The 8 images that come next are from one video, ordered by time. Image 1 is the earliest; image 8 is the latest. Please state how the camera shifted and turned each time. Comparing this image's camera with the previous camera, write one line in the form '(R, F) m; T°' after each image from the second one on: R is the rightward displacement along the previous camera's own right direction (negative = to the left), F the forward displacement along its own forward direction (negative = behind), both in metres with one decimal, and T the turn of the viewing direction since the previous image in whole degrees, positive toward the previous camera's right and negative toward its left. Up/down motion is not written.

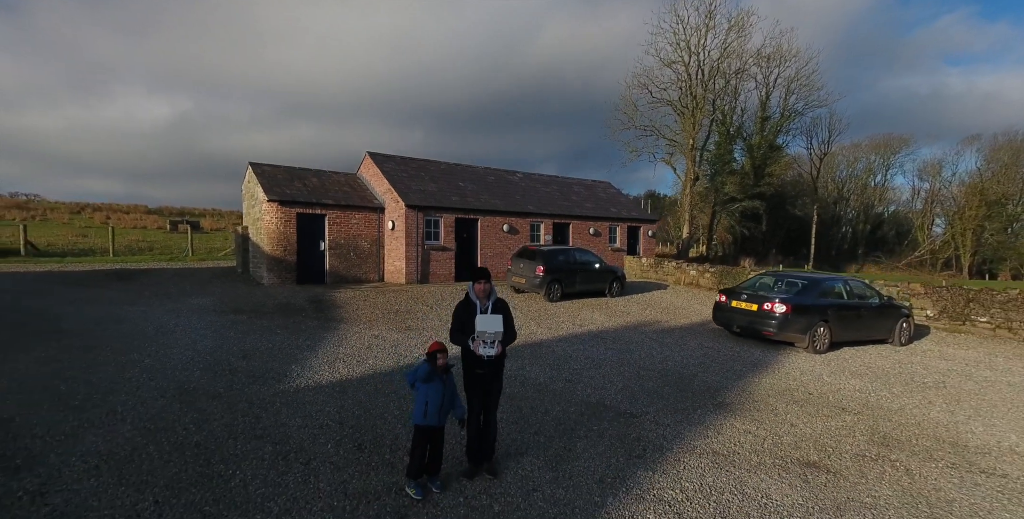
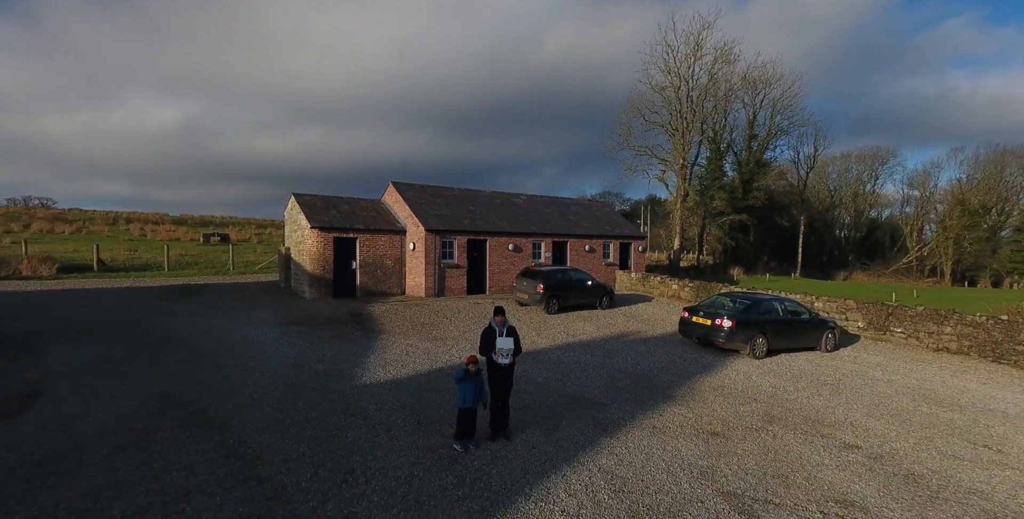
(0.0, -2.2) m; 0°
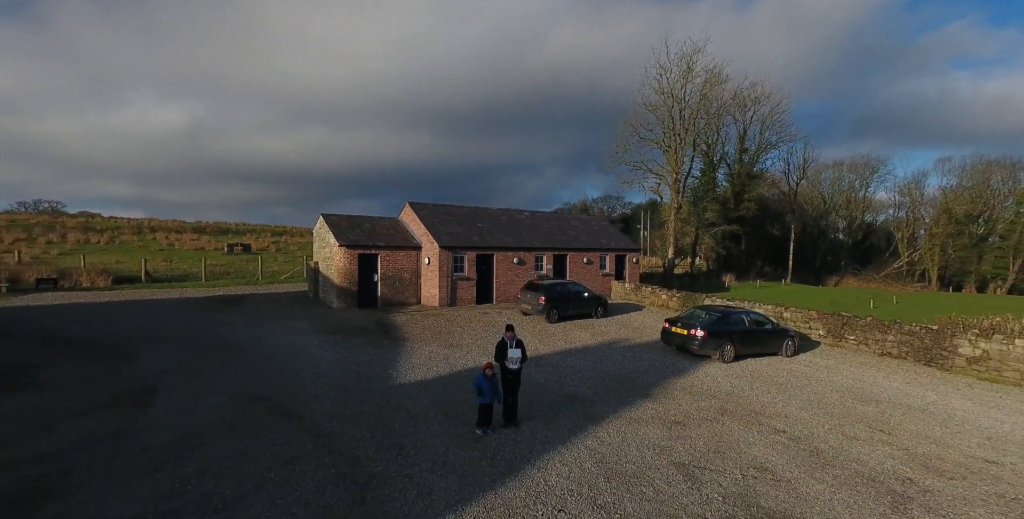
(-0.1, -1.8) m; 0°
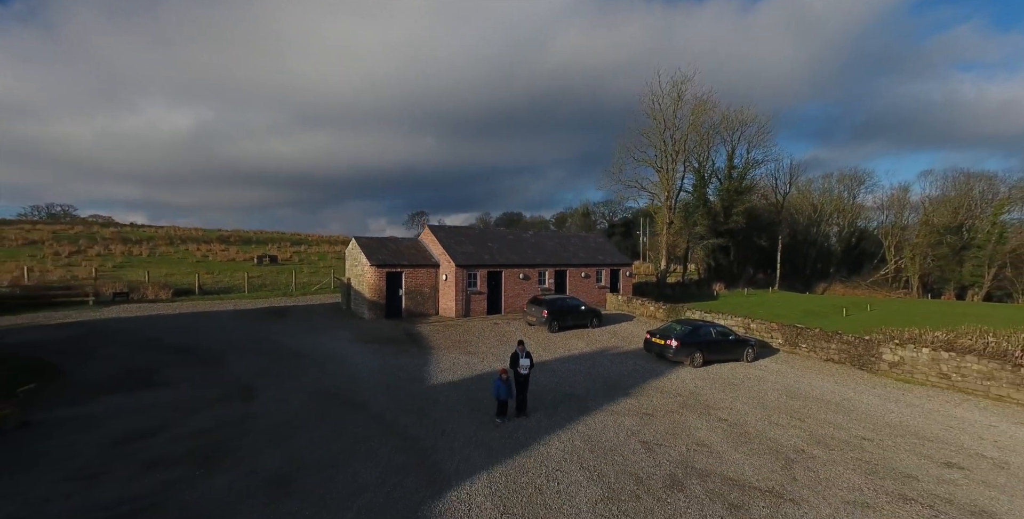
(-0.2, -2.6) m; 0°
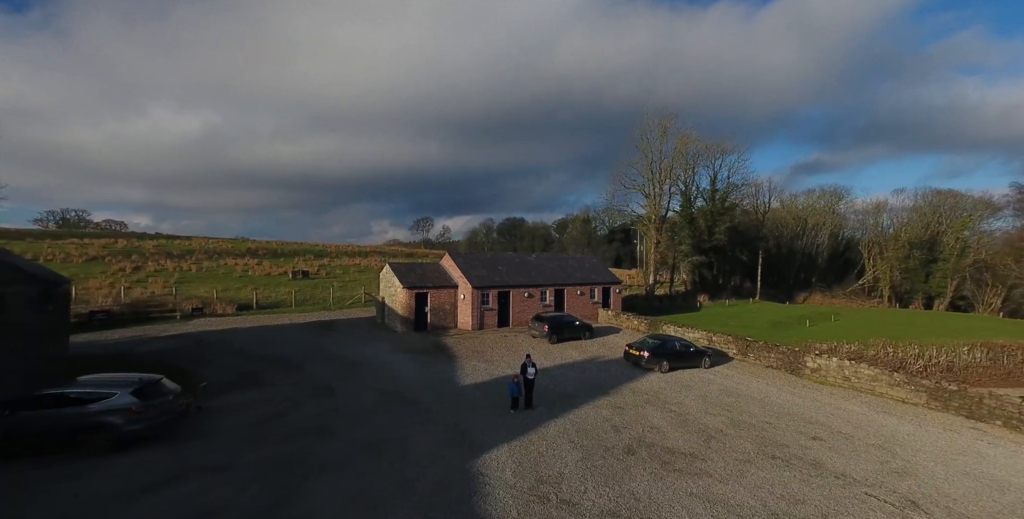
(-0.2, -4.1) m; 0°
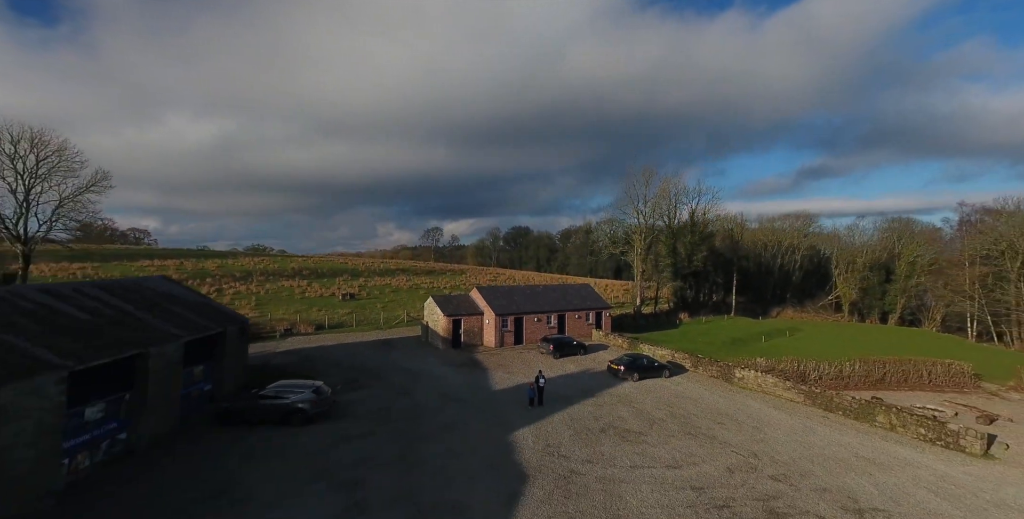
(-0.6, -7.7) m; 0°
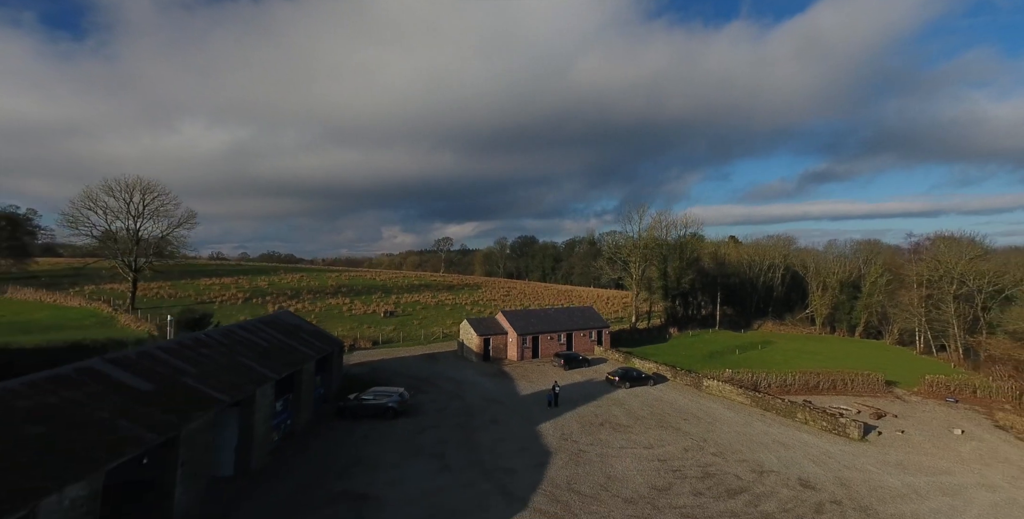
(-1.2, -8.1) m; 0°
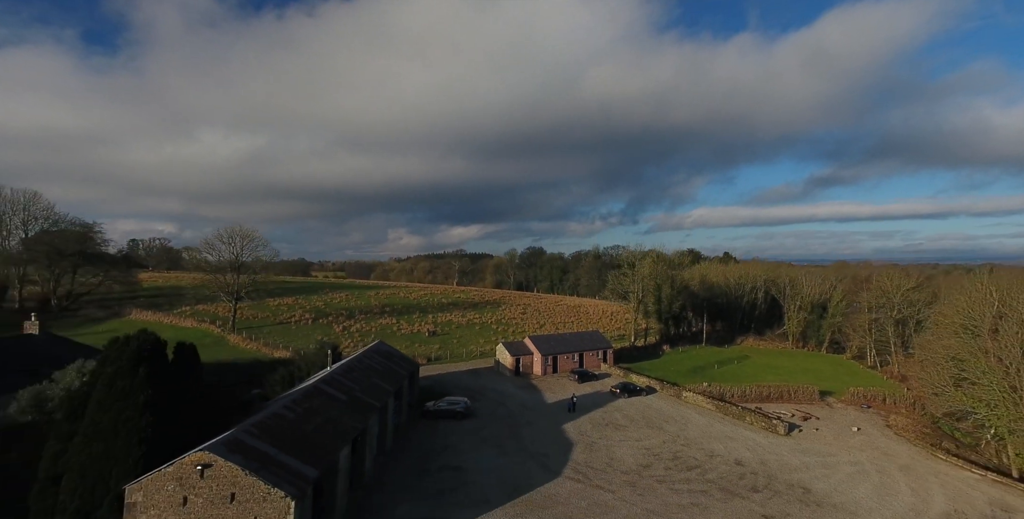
(-2.1, -11.5) m; 0°
